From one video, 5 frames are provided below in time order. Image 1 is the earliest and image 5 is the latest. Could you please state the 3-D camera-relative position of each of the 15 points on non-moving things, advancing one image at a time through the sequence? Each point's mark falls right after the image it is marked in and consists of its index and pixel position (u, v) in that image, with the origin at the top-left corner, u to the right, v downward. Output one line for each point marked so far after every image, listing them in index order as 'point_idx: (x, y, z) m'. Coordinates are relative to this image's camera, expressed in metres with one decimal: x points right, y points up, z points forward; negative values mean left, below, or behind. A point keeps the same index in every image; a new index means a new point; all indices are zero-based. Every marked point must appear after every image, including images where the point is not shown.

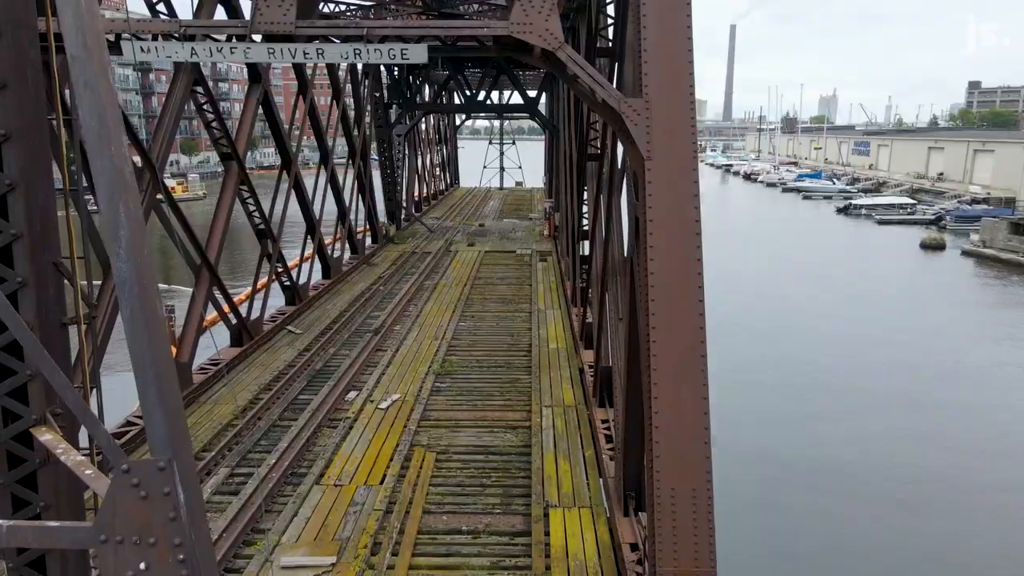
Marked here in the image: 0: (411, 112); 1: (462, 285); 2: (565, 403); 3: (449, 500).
0: (-2.9, +5.0, +19.9) m
1: (-1.1, +0.1, +14.5) m
2: (+0.6, -1.4, +8.3) m
3: (-0.6, -1.9, +6.2) m
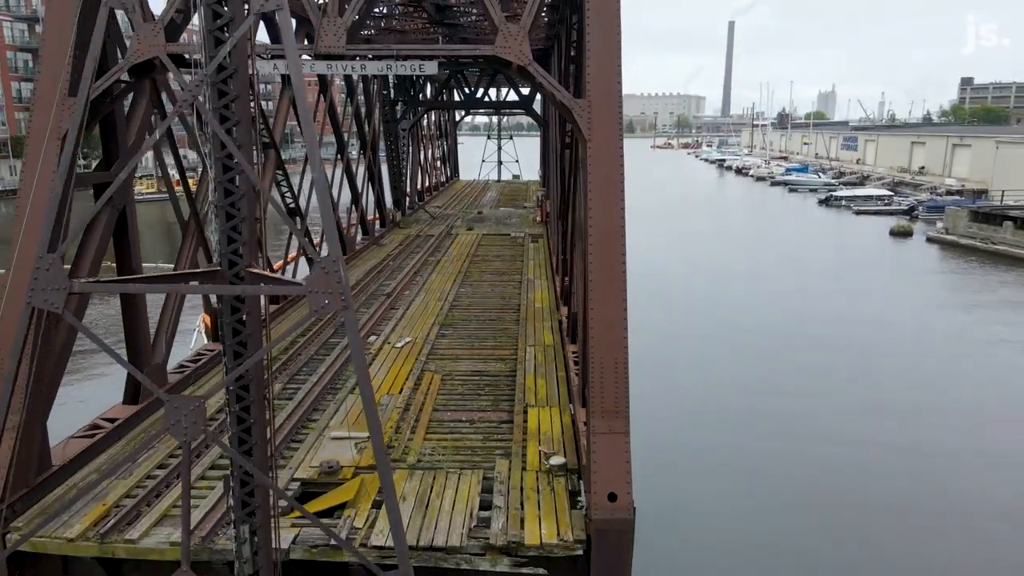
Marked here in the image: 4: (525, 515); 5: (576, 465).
0: (-3.1, +5.6, +21.9) m
1: (-1.2, +0.6, +16.4) m
2: (+0.5, -0.8, +10.3) m
3: (-0.7, -1.4, +8.2) m
4: (+0.1, -1.9, +5.9) m
5: (+0.6, -1.7, +6.6) m
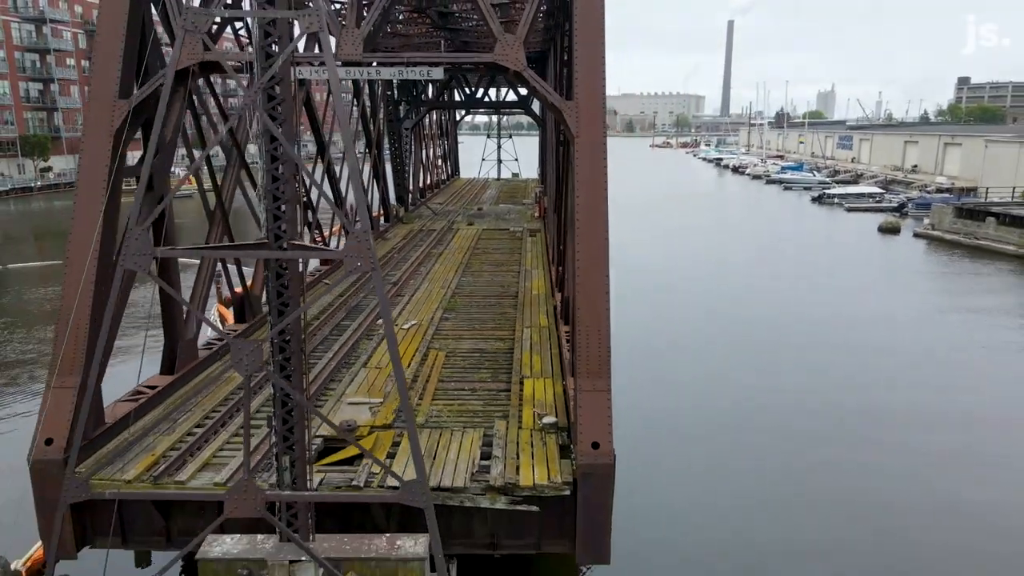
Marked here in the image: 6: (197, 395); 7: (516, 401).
0: (-3.1, +5.9, +22.7) m
1: (-1.2, +0.9, +17.3) m
2: (+0.5, -0.6, +11.2) m
3: (-0.7, -1.1, +9.1) m
4: (+0.1, -1.7, +6.7) m
5: (+0.6, -1.5, +7.5) m
6: (-3.7, -1.3, +8.2) m
7: (0.0, -1.3, +8.1) m
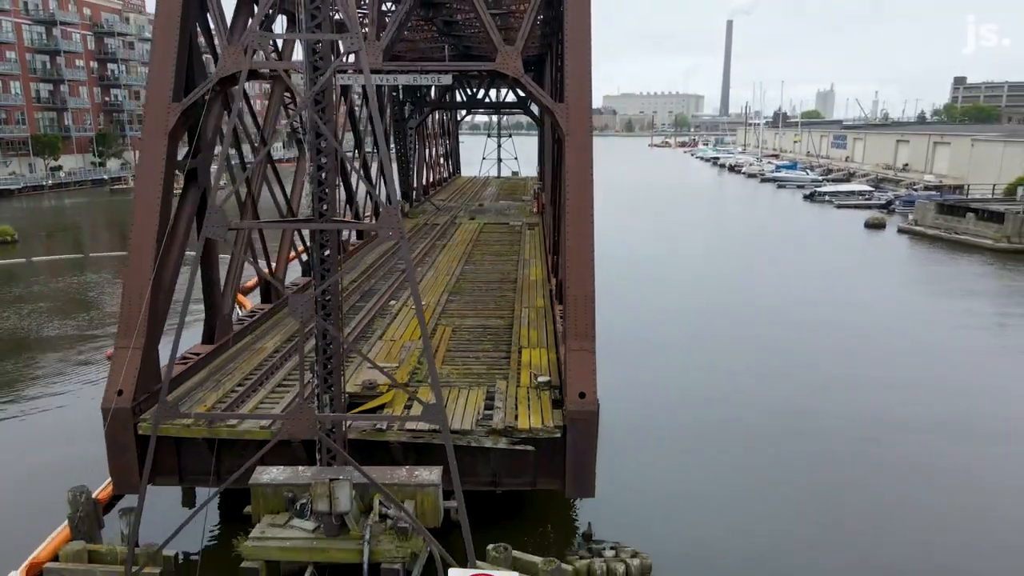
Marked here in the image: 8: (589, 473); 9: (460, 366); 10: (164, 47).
0: (-3.1, +6.1, +23.9) m
1: (-1.2, +1.2, +18.5) m
2: (+0.4, -0.3, +12.4) m
3: (-0.7, -0.9, +10.3) m
4: (+0.1, -1.4, +7.9) m
5: (+0.6, -1.2, +8.7) m
6: (-3.7, -1.0, +9.4) m
7: (0.0, -1.0, +9.3) m
8: (+0.8, -2.0, +7.5) m
9: (-0.7, -1.1, +9.4) m
10: (-4.1, +2.8, +8.2) m
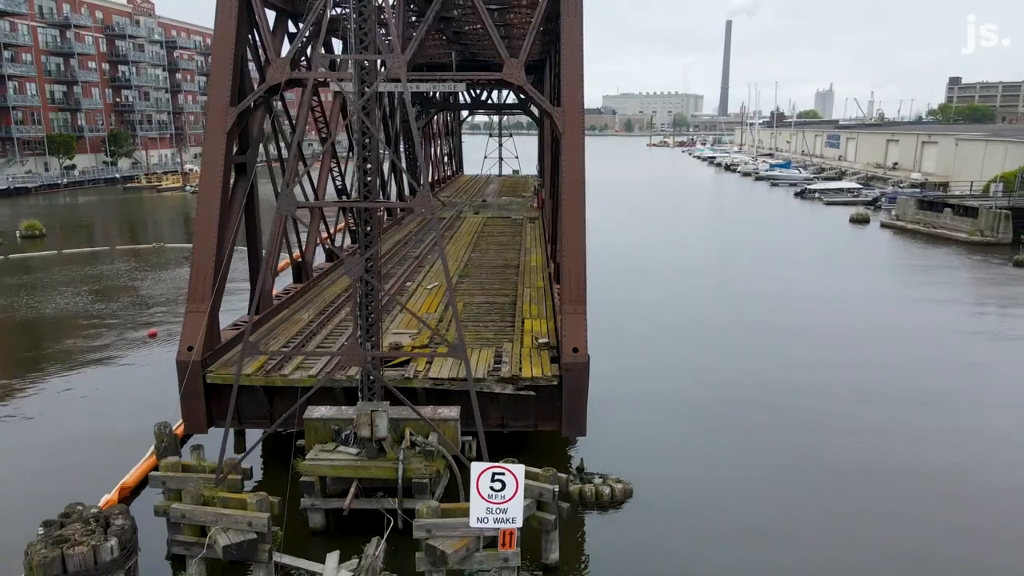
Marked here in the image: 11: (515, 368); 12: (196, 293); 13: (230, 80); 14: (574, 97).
0: (-3.1, +6.5, +25.4) m
1: (-1.2, +1.5, +20.0) m
2: (+0.5, 0.0, +13.9) m
3: (-0.7, -0.5, +11.8) m
4: (+0.1, -1.1, +9.5) m
5: (+0.6, -0.8, +10.2) m
6: (-3.7, -0.7, +10.9) m
7: (+0.1, -0.7, +10.8) m
8: (+0.9, -1.7, +9.1) m
9: (-0.7, -0.7, +10.9) m
10: (-4.1, +3.2, +9.8) m
11: (0.0, -1.1, +9.4) m
12: (-4.3, -0.1, +9.4) m
13: (-3.9, +2.9, +9.8) m
14: (+0.9, +2.7, +9.7) m
